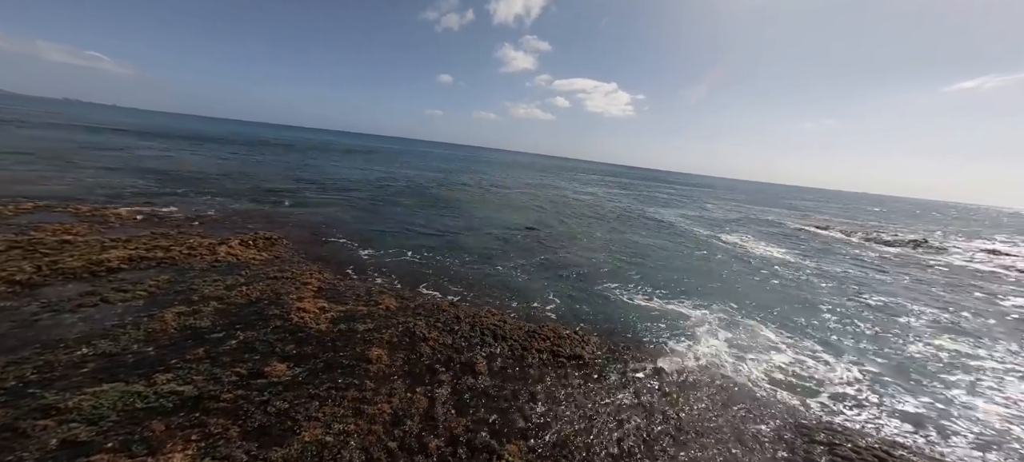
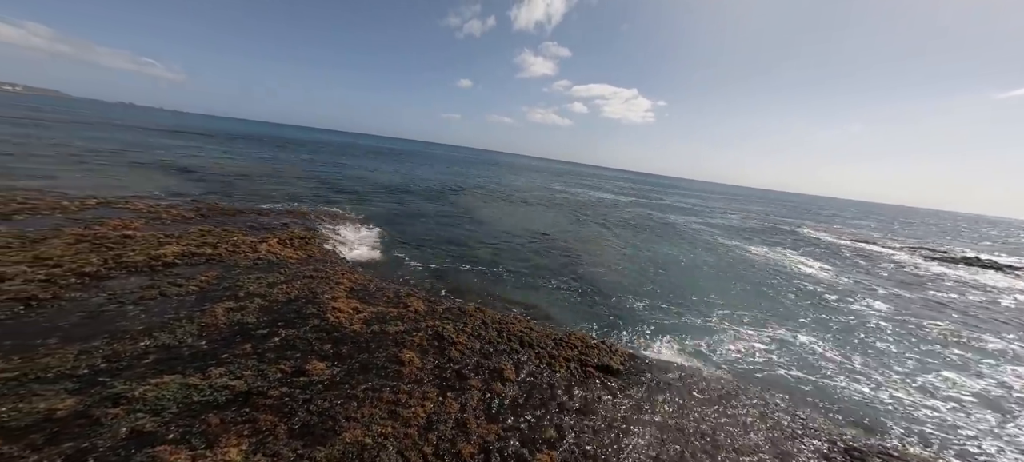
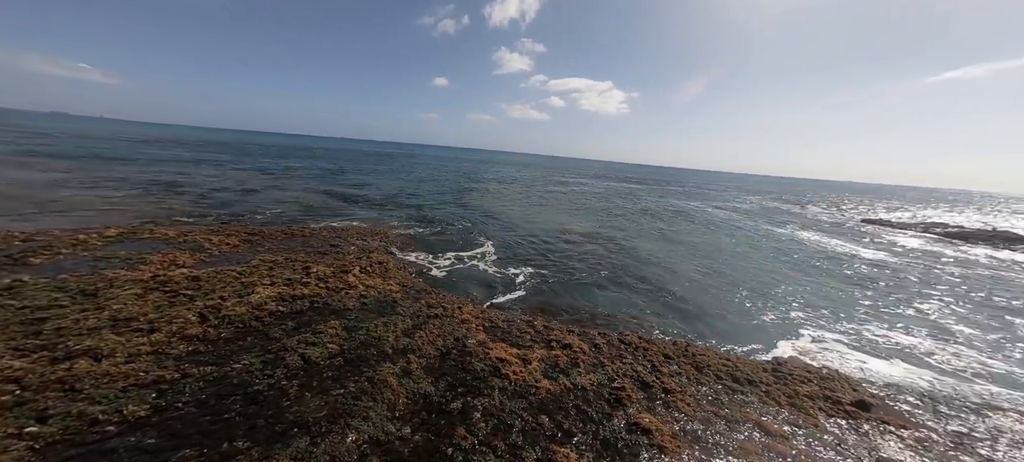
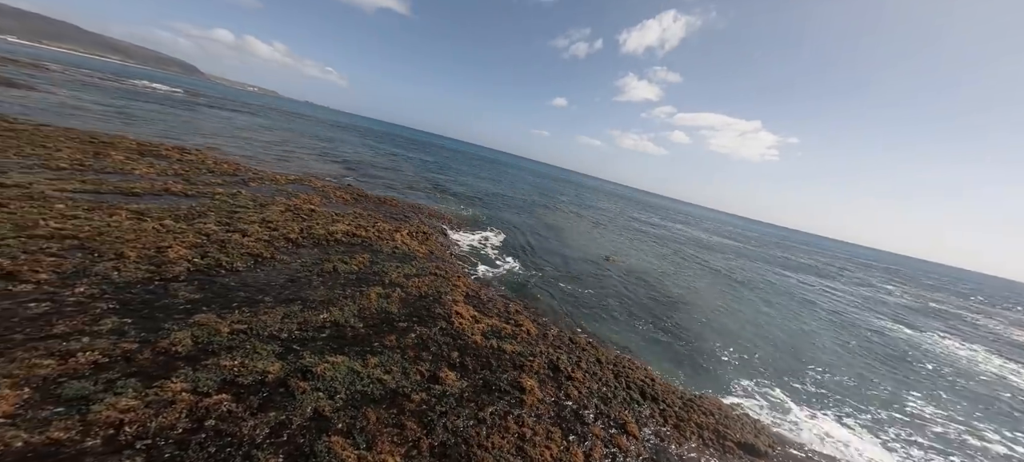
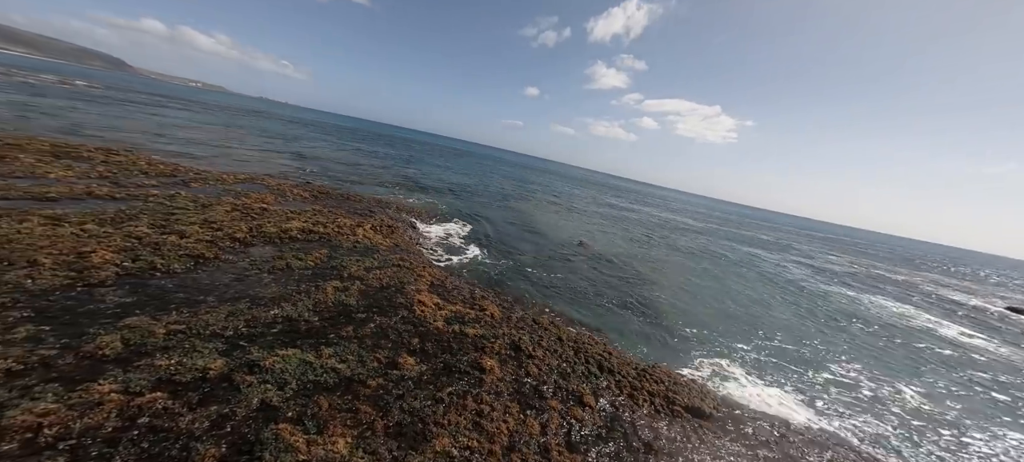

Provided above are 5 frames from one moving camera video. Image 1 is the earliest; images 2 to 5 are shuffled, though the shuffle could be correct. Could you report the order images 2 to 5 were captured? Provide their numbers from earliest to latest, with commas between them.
2, 5, 4, 3
